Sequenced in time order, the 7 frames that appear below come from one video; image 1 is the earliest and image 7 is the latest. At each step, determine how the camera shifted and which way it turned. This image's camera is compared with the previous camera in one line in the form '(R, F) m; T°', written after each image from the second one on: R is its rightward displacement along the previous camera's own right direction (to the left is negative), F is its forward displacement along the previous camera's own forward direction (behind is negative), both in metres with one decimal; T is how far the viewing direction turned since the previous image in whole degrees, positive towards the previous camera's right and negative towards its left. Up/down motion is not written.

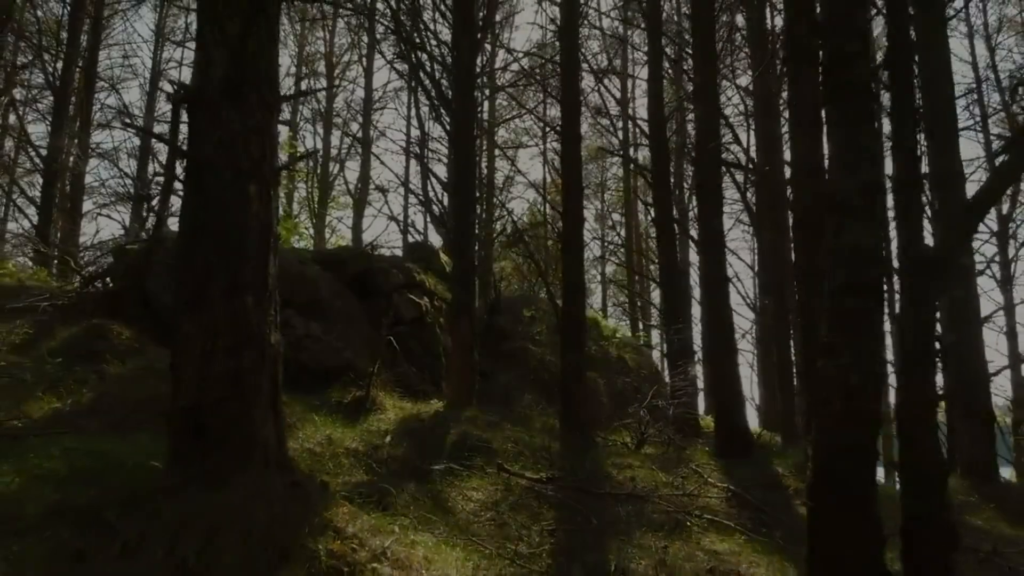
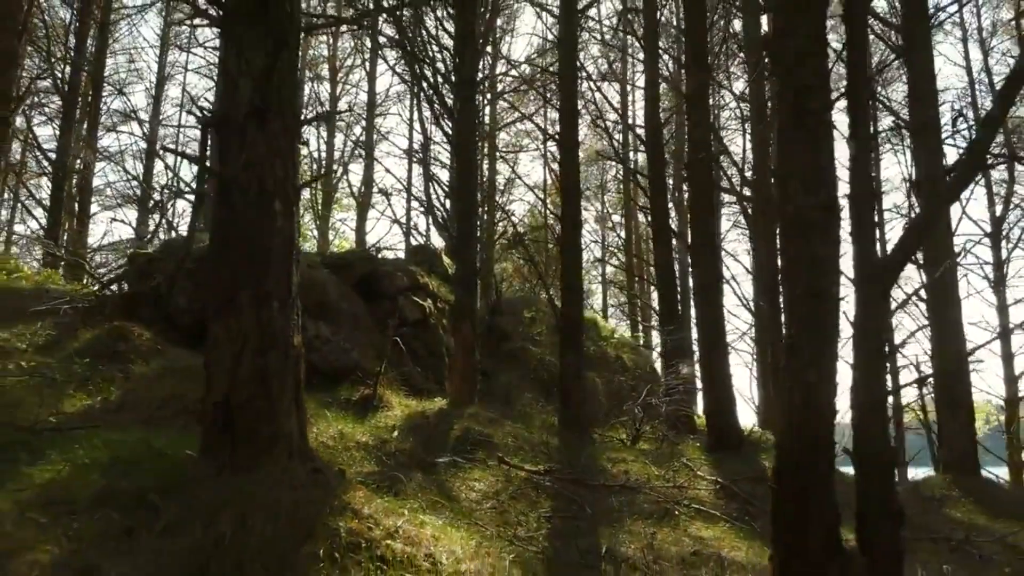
(0.0, -0.4) m; 0°
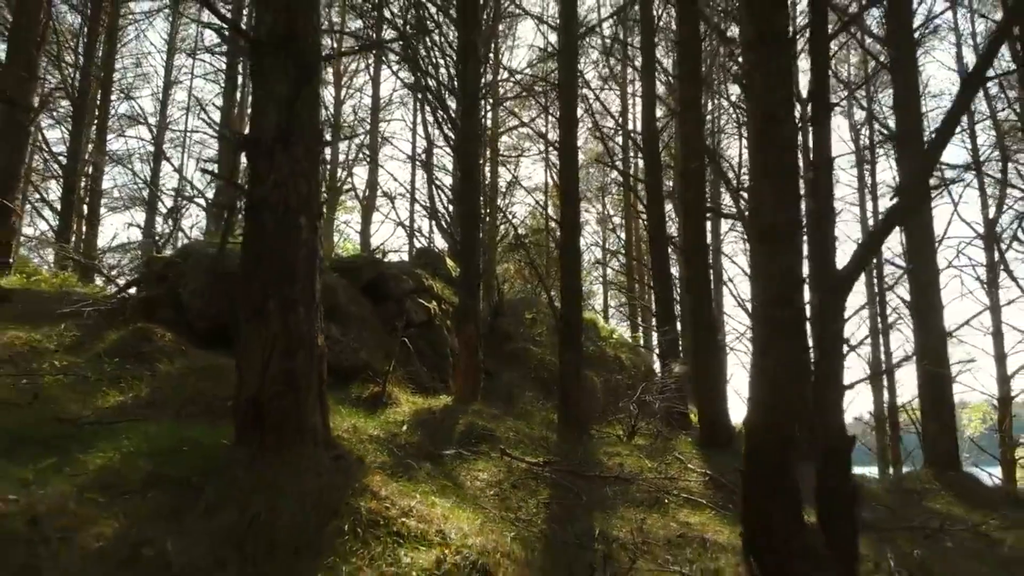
(0.0, -0.5) m; 0°
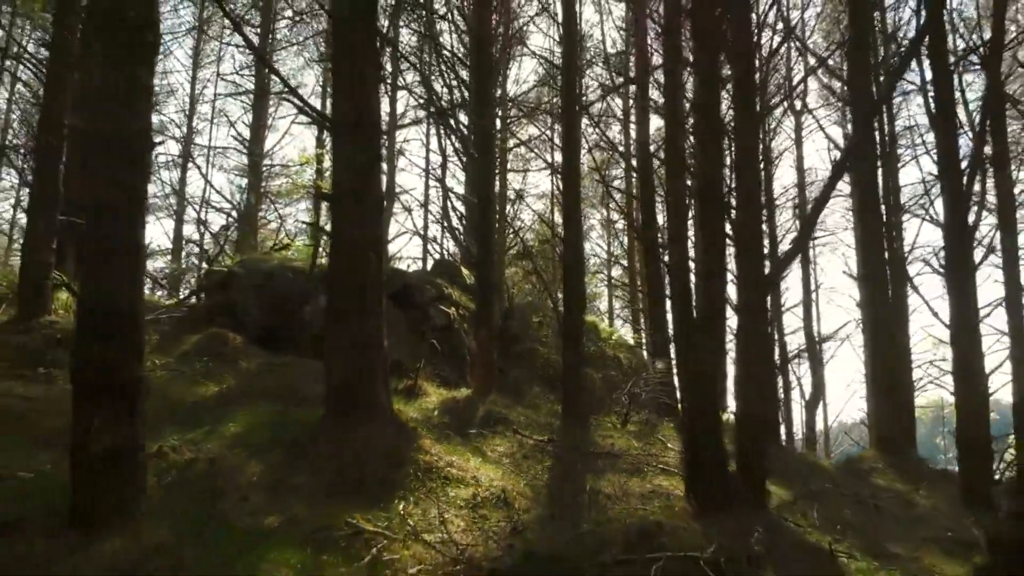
(0.0, -1.7) m; 0°
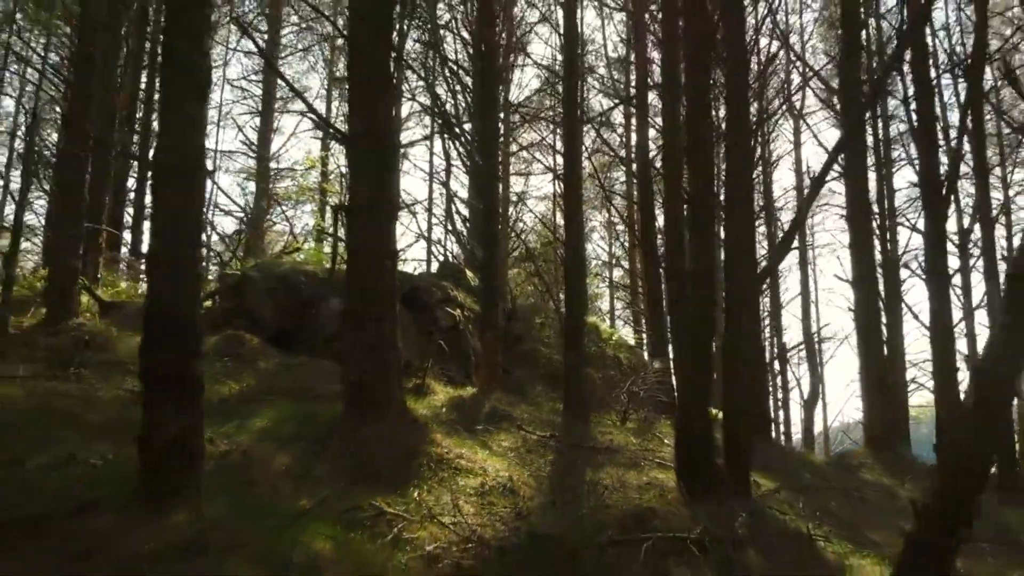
(0.0, -0.5) m; 0°
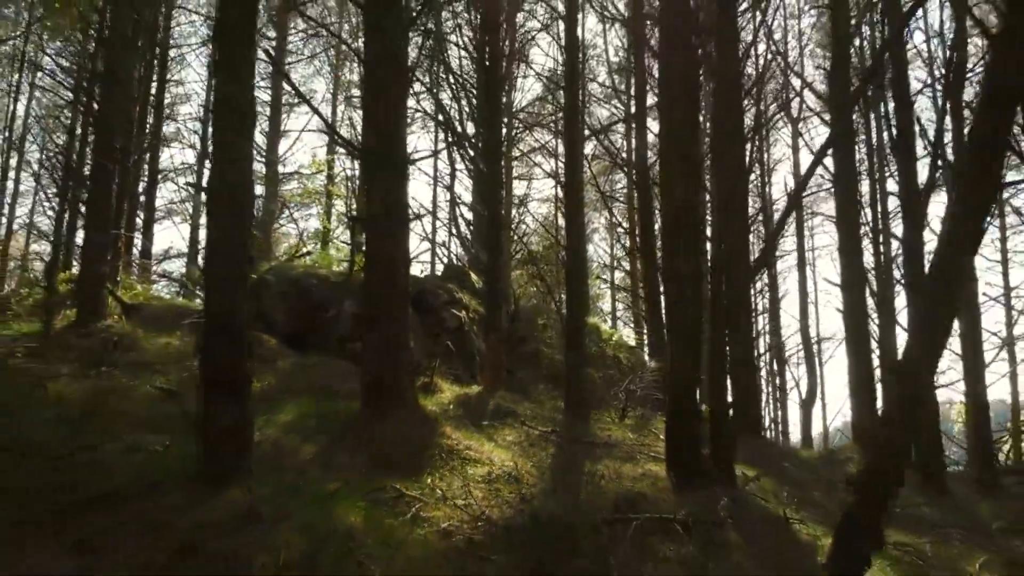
(0.0, -0.6) m; 0°
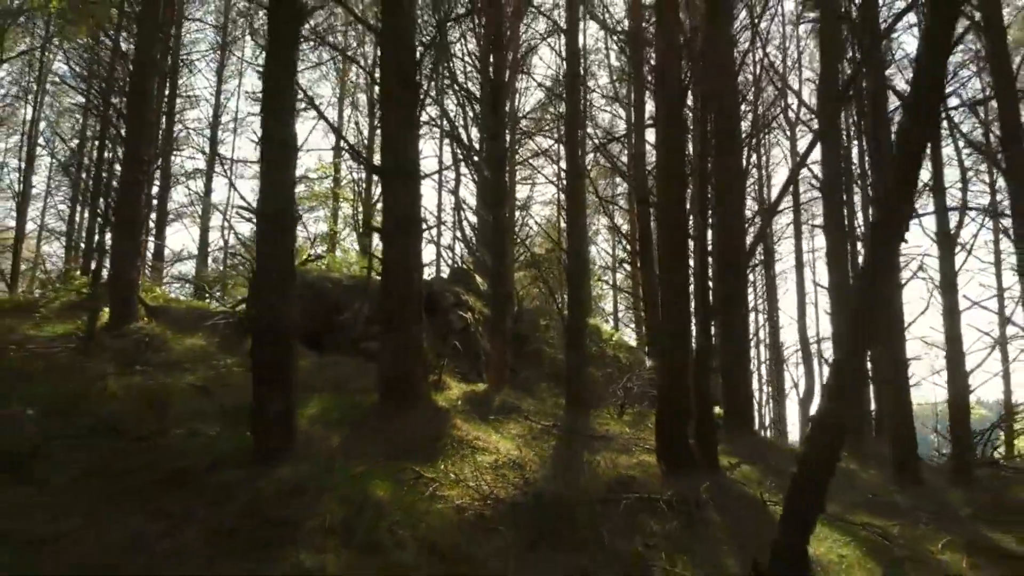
(0.0, -0.7) m; 0°
